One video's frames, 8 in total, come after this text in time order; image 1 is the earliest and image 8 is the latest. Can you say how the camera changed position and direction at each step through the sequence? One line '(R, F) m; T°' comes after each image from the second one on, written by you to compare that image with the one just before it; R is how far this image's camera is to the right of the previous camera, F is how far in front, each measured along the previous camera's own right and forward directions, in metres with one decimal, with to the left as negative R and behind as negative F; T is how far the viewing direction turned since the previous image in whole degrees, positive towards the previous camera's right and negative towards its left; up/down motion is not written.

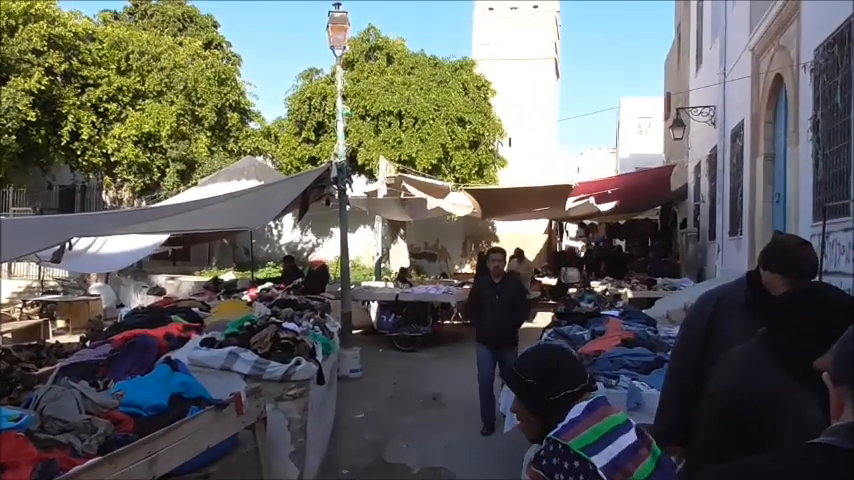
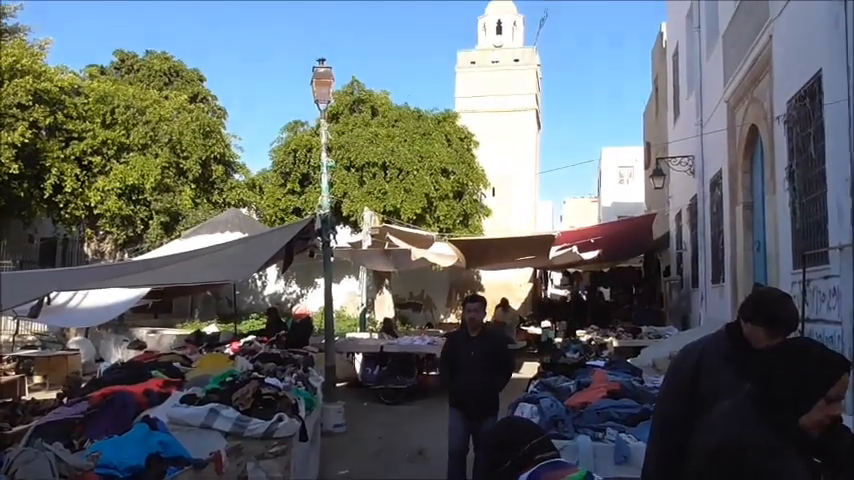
(0.0, 0.0) m; +1°
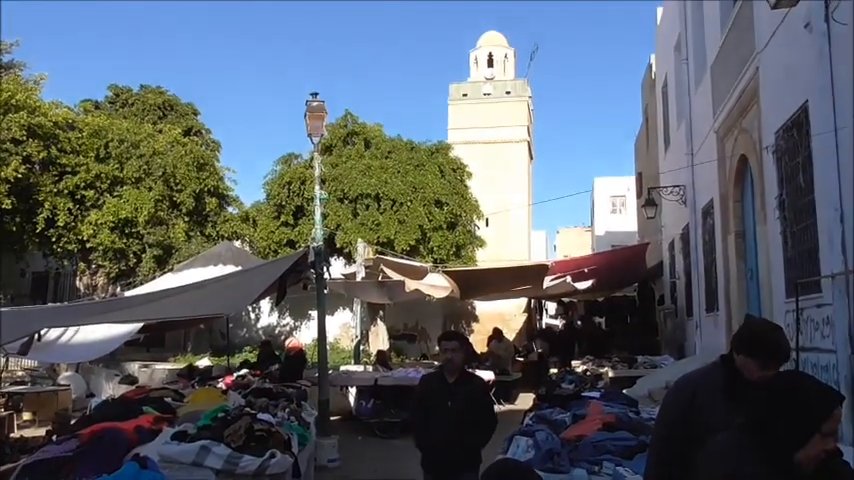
(0.0, 0.0) m; 0°
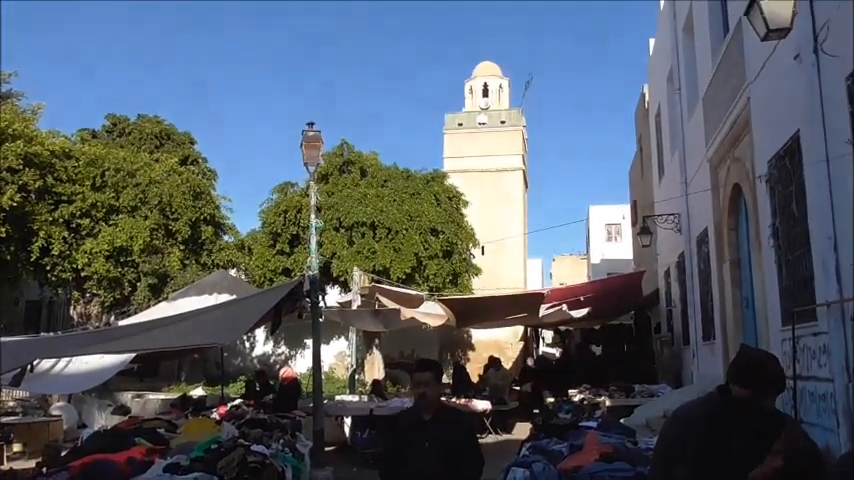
(0.0, 0.0) m; 0°
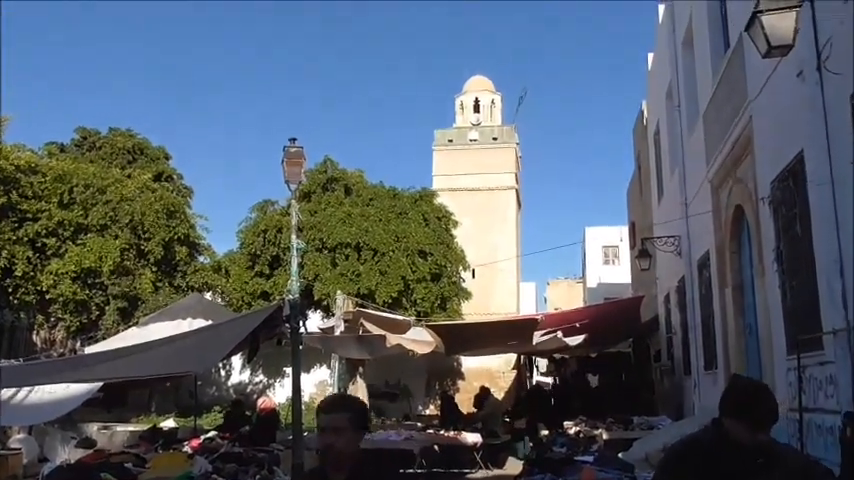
(0.0, +0.6) m; +1°
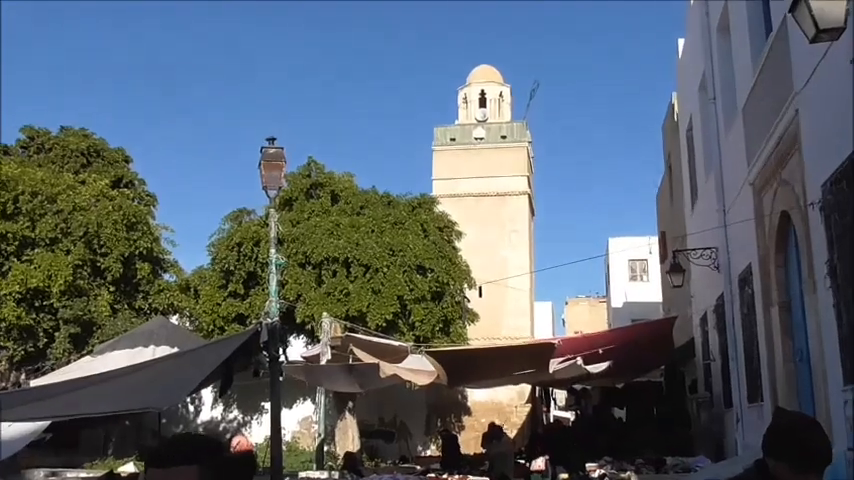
(0.0, +1.5) m; 0°
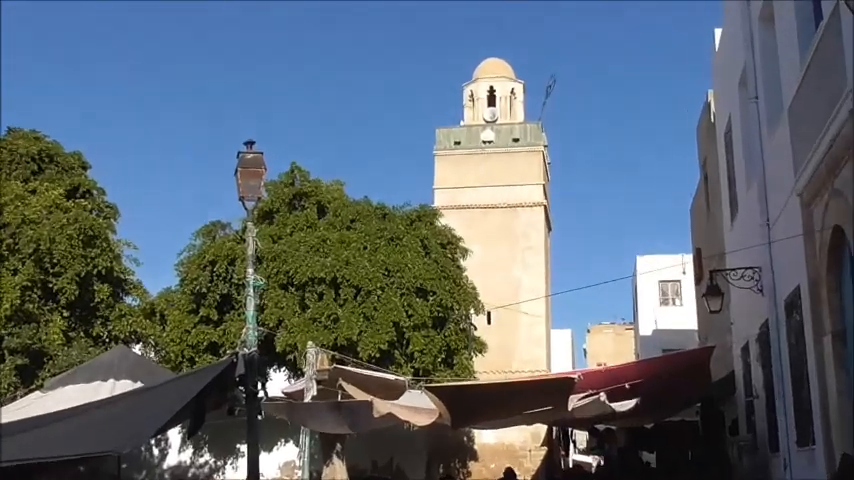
(0.0, +1.3) m; 0°
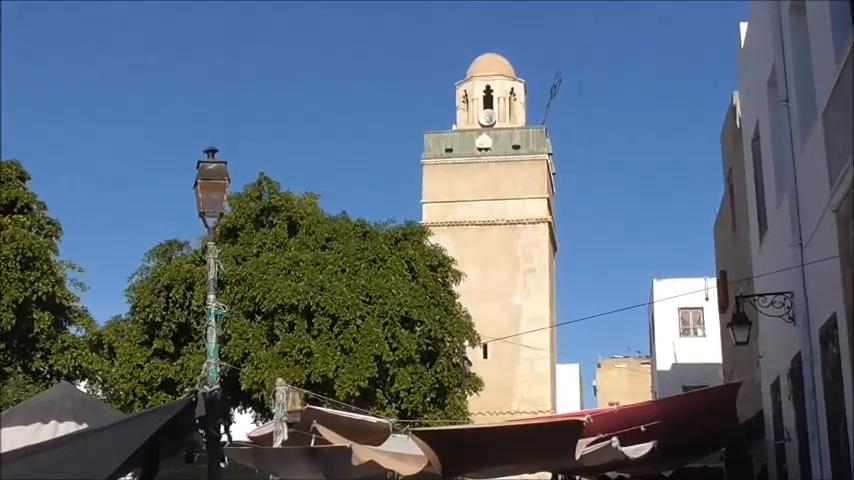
(+0.1, +1.1) m; 0°
